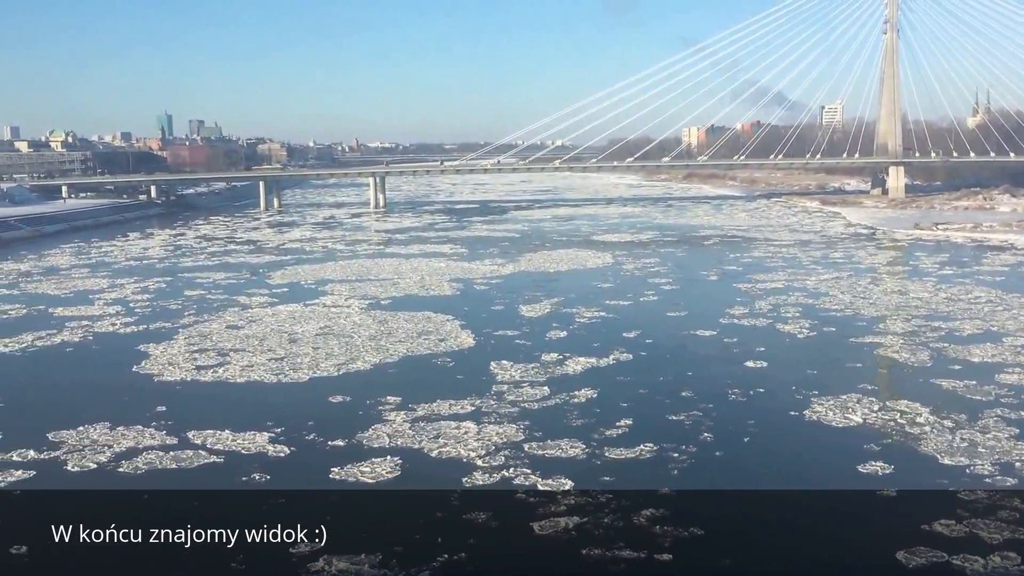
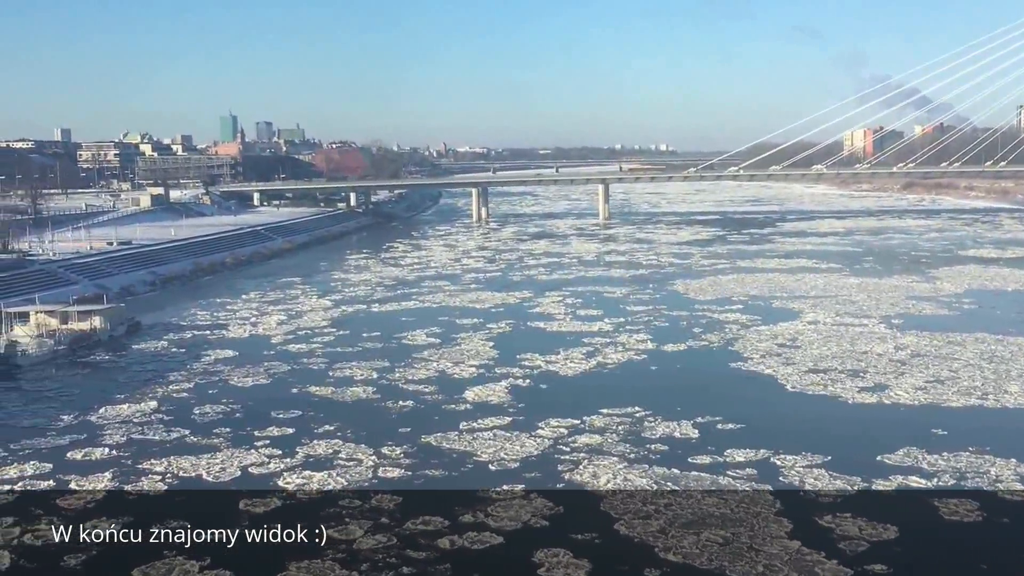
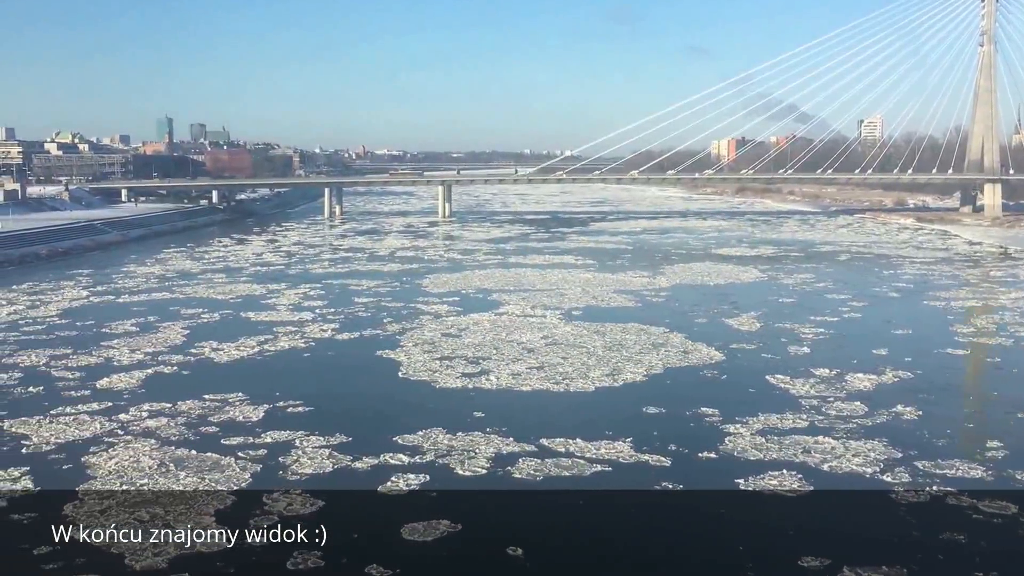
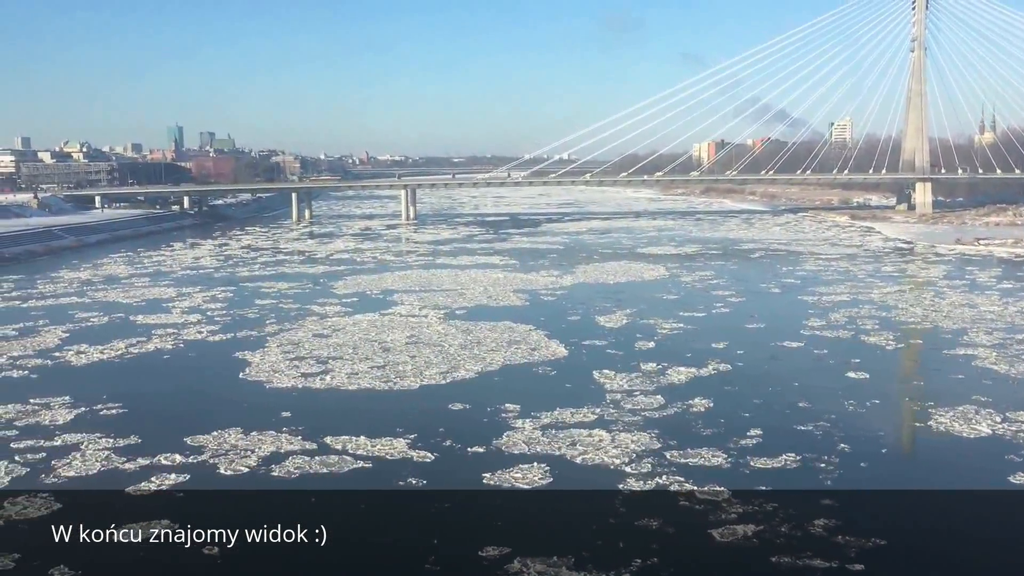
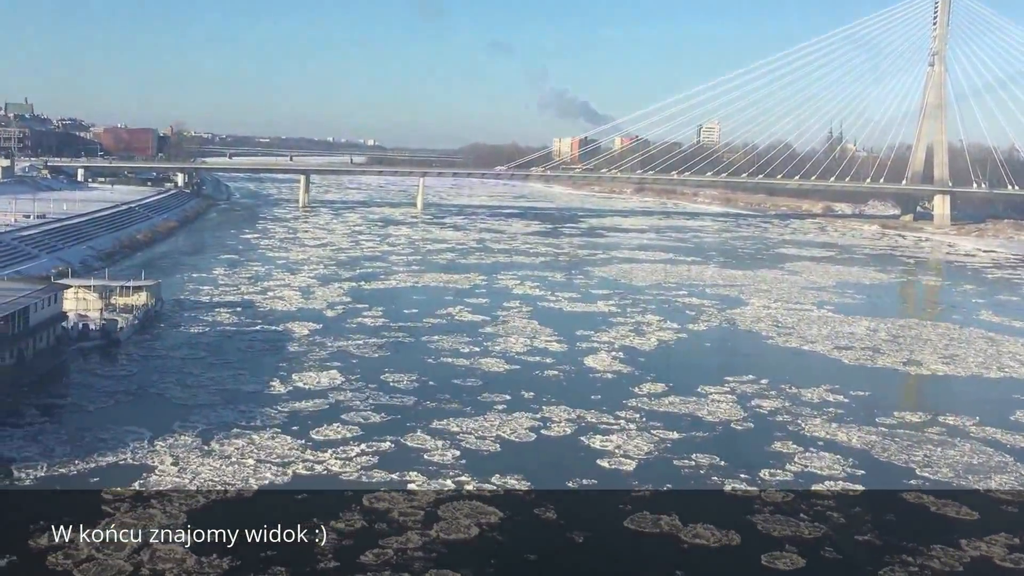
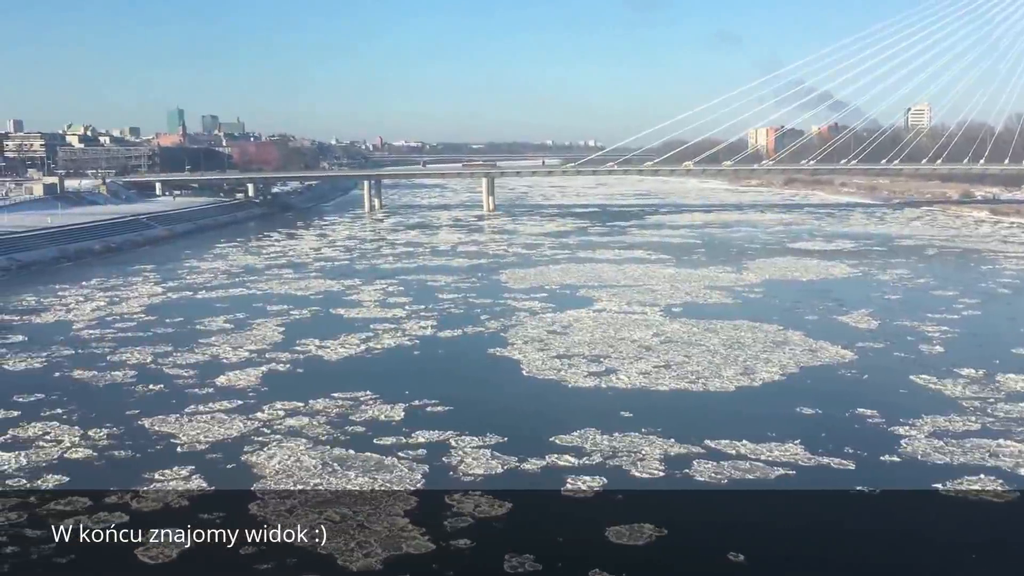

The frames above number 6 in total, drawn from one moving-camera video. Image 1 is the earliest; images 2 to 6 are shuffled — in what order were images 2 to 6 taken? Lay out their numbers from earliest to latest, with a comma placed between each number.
4, 3, 6, 2, 5
